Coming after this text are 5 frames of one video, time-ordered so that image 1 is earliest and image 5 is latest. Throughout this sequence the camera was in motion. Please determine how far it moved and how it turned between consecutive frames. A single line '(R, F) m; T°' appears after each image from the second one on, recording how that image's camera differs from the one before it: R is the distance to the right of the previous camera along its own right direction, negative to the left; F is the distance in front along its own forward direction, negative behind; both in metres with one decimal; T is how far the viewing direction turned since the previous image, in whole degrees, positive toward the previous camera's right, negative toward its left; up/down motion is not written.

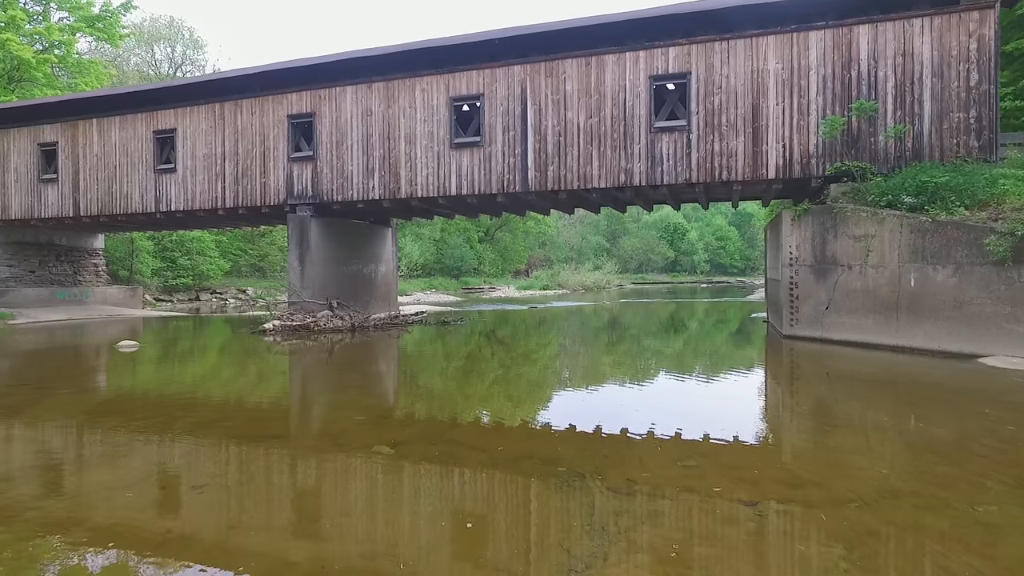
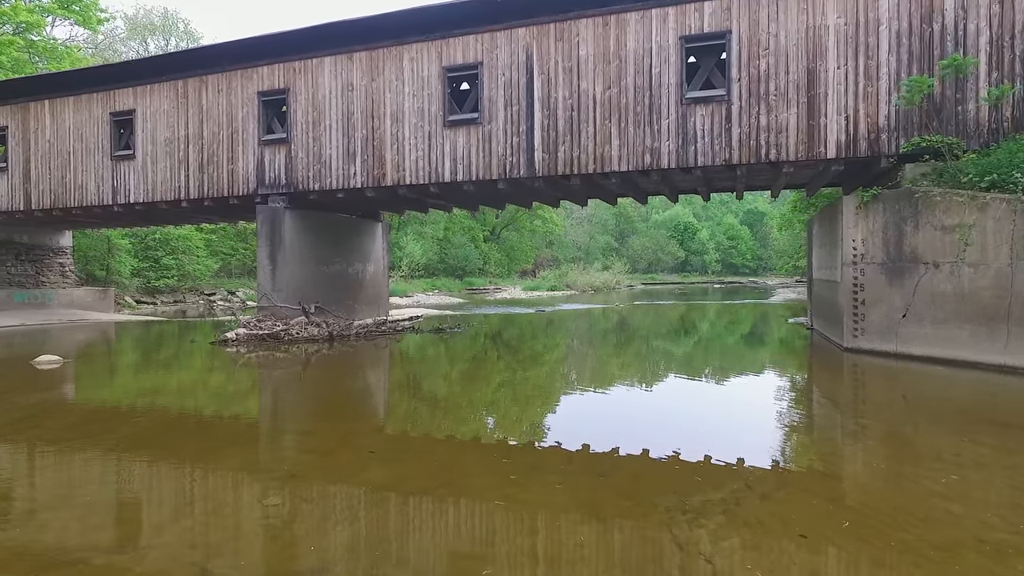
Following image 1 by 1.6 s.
(+0.1, +2.1) m; -1°
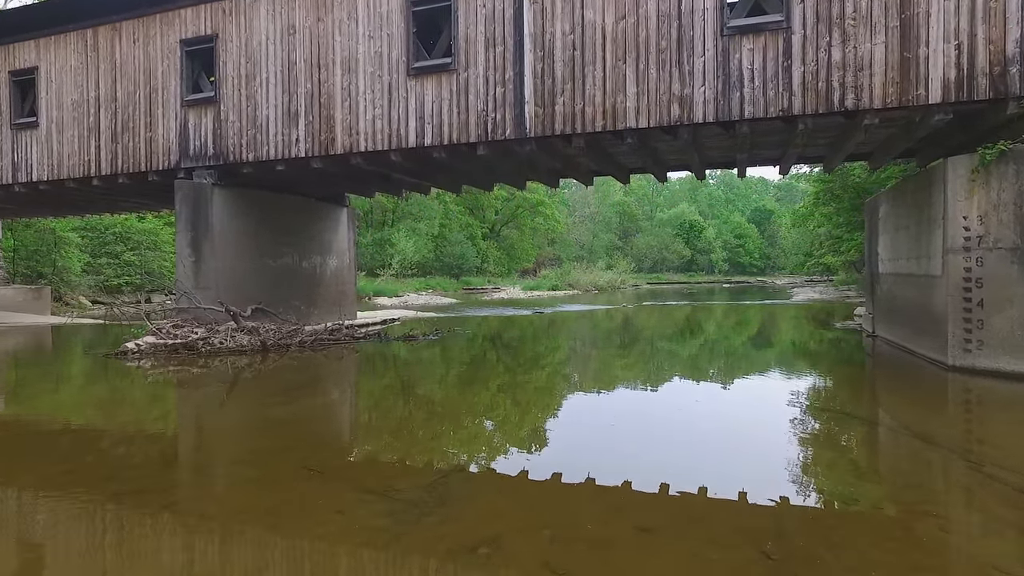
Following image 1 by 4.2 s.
(+0.3, +2.7) m; 0°
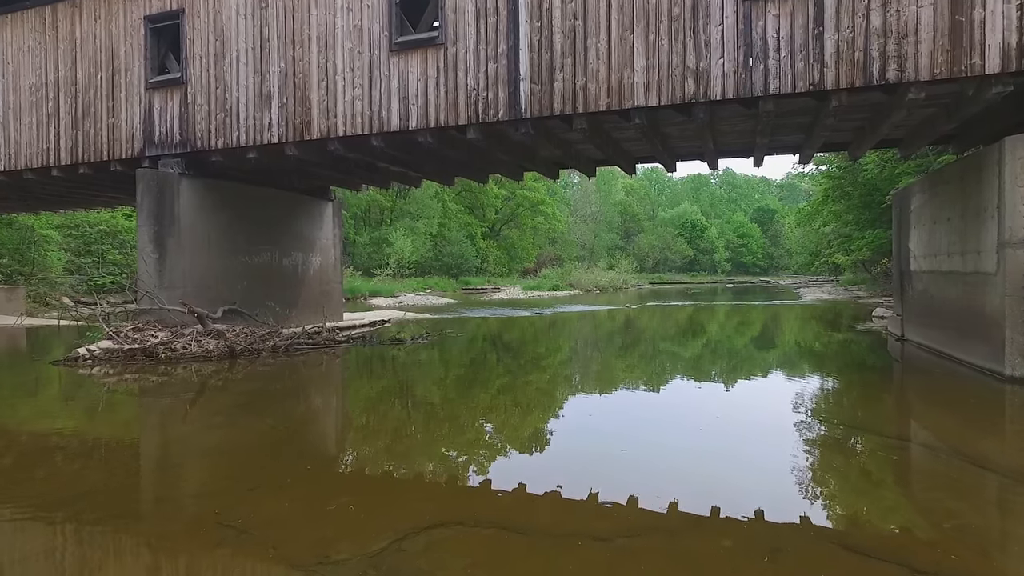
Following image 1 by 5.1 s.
(+0.1, +0.9) m; 0°
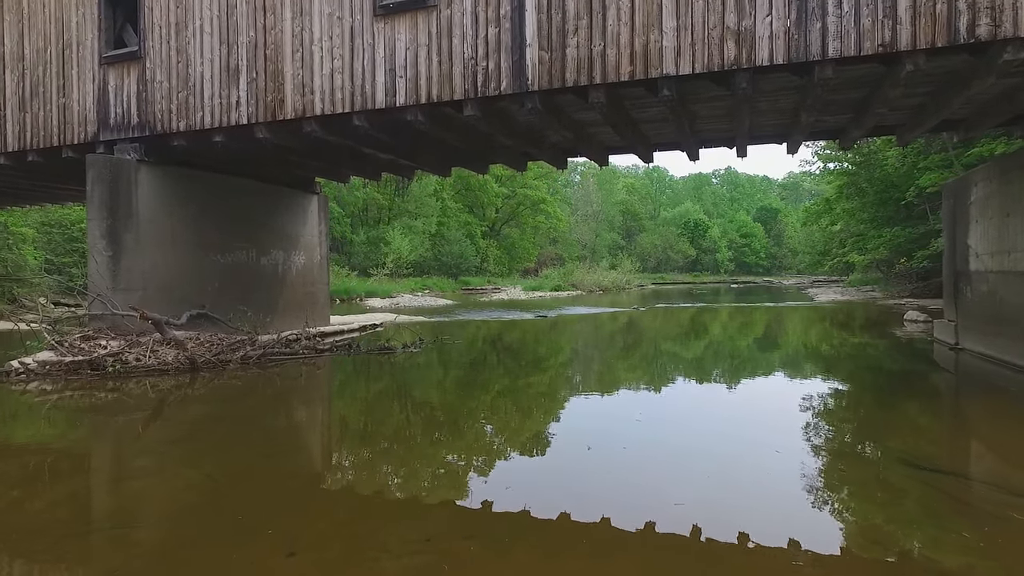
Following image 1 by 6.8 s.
(-0.1, +1.2) m; 0°
